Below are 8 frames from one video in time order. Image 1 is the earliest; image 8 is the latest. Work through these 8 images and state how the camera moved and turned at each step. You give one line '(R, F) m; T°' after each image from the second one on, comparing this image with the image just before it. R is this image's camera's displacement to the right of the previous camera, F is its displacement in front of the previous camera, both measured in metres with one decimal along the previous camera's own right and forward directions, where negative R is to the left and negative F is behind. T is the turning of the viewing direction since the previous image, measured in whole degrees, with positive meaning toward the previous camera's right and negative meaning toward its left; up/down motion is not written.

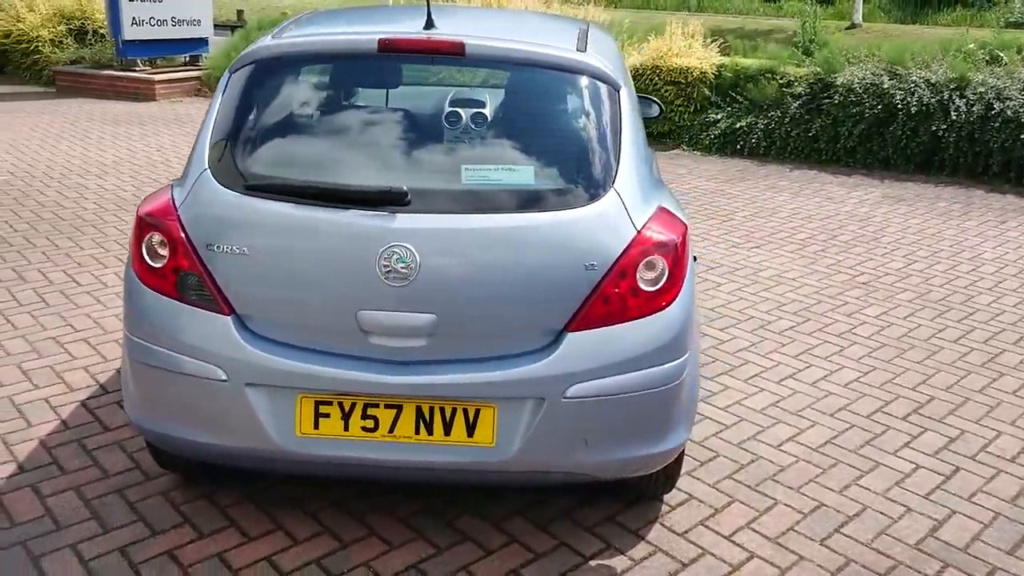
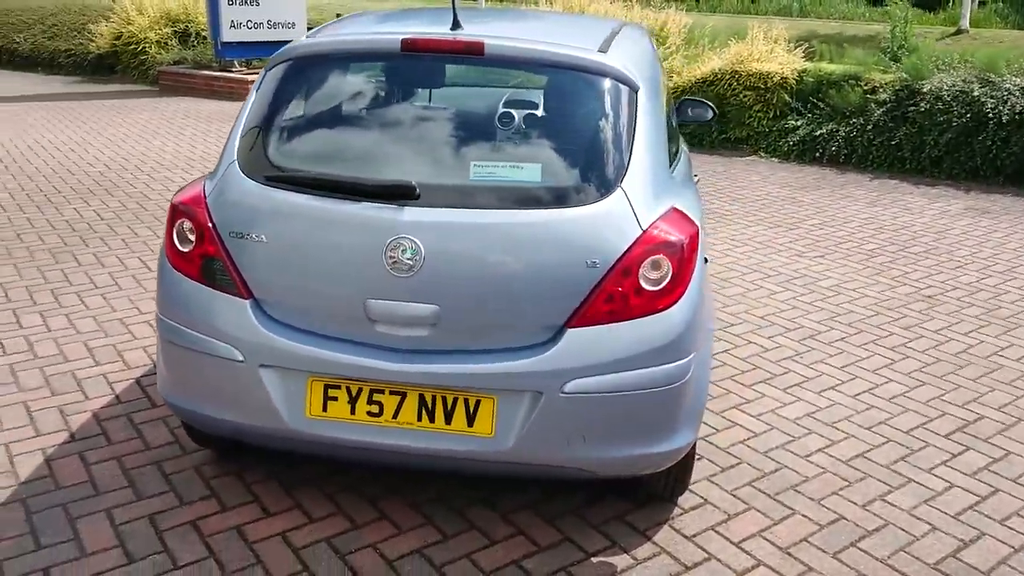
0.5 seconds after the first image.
(+0.3, 0.0) m; -6°
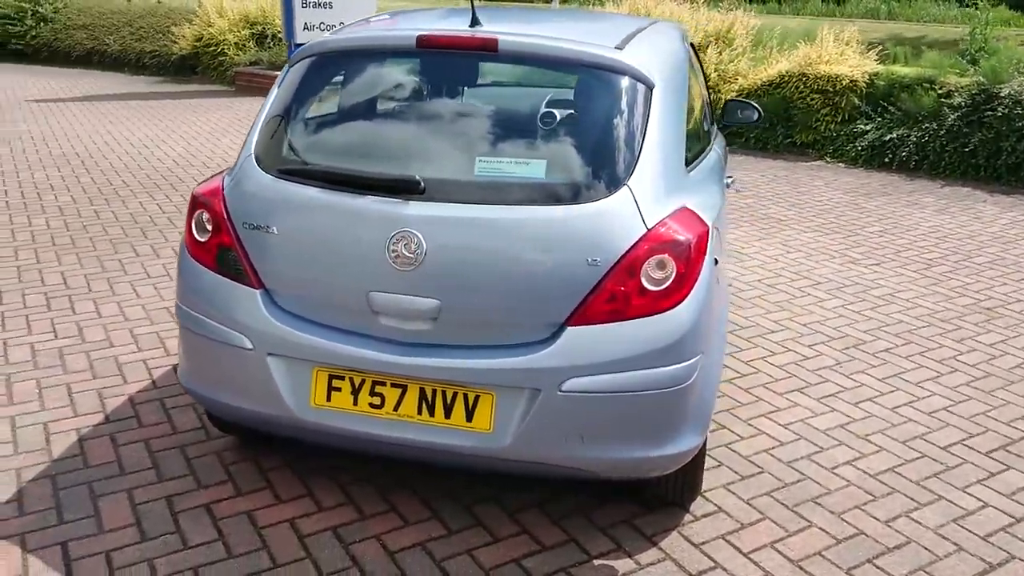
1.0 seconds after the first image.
(+0.2, 0.0) m; -5°
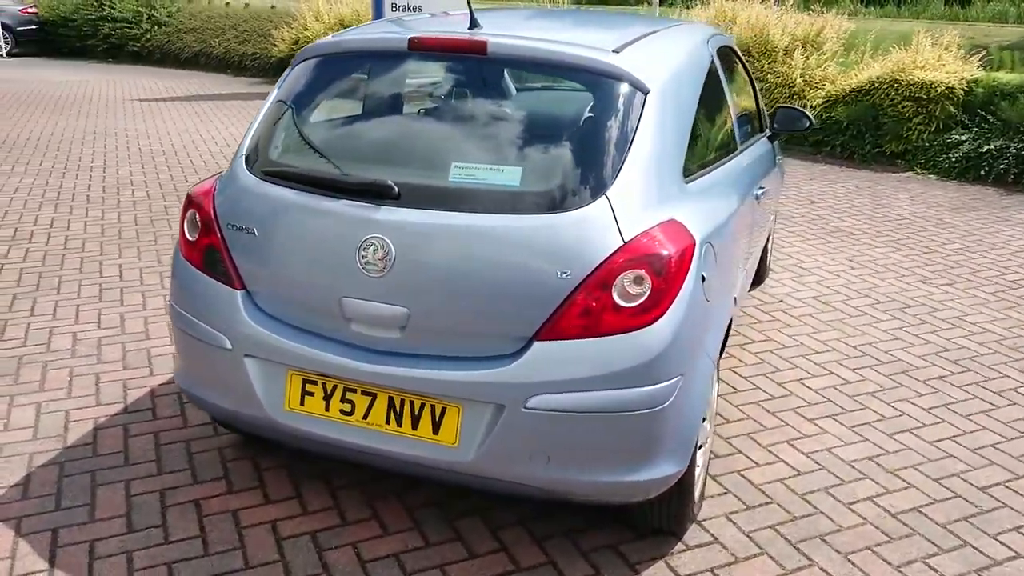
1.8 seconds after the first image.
(+0.4, +0.1) m; -7°
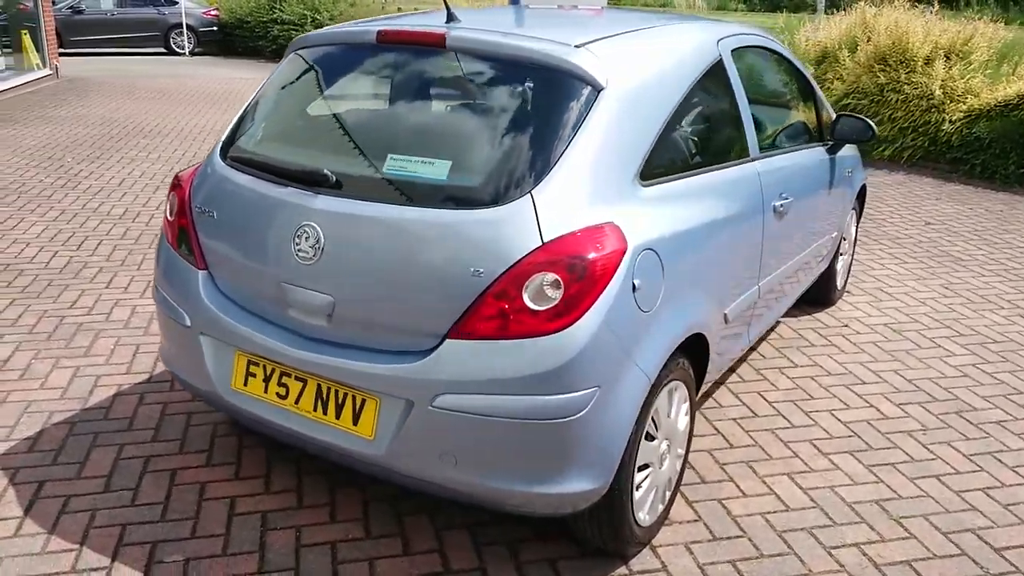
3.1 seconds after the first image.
(+0.7, +0.1) m; -11°
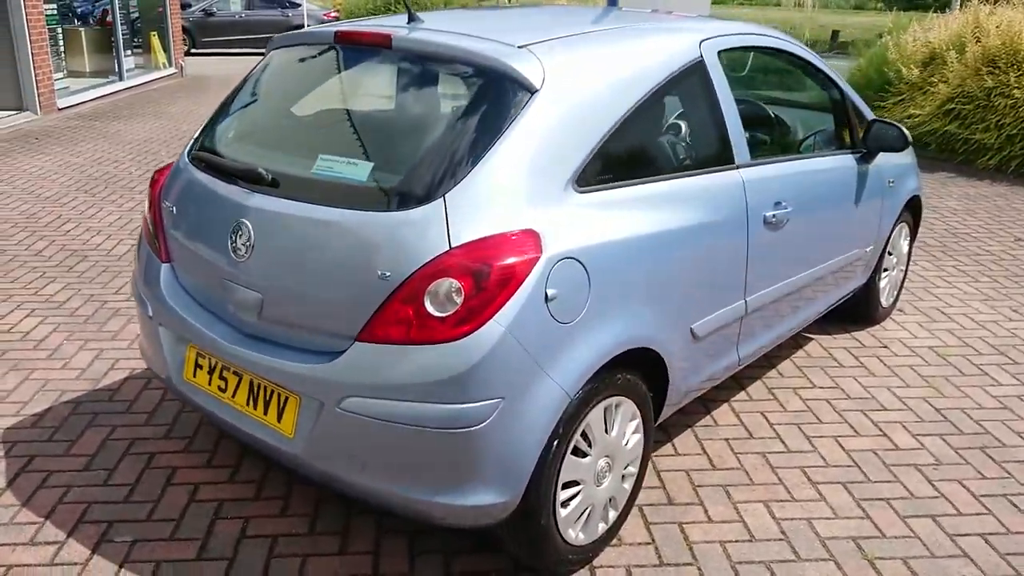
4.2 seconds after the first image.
(+0.6, +0.1) m; -8°
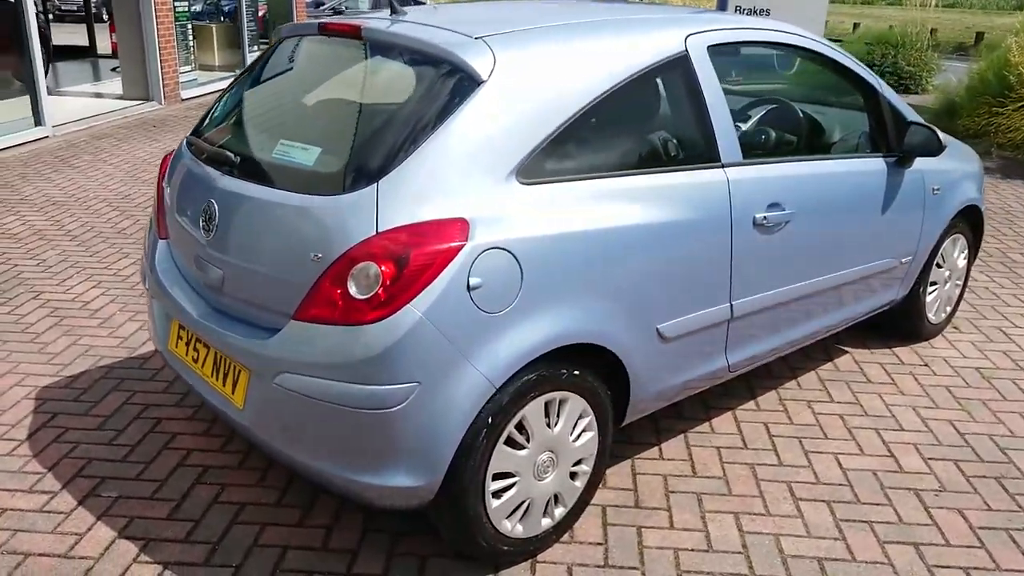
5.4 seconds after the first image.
(+0.6, 0.0) m; -8°
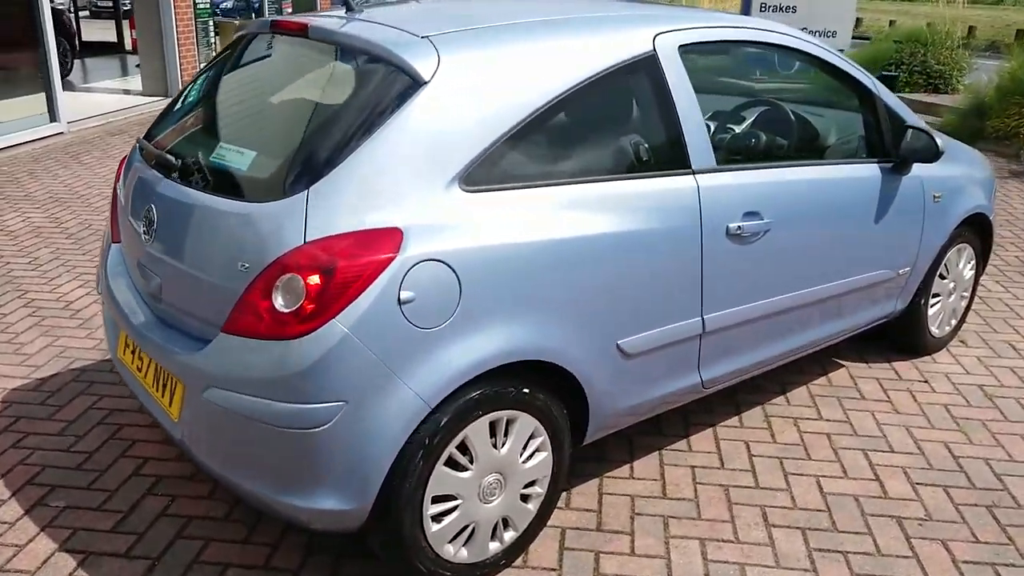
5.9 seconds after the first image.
(+0.3, +0.1) m; -2°
